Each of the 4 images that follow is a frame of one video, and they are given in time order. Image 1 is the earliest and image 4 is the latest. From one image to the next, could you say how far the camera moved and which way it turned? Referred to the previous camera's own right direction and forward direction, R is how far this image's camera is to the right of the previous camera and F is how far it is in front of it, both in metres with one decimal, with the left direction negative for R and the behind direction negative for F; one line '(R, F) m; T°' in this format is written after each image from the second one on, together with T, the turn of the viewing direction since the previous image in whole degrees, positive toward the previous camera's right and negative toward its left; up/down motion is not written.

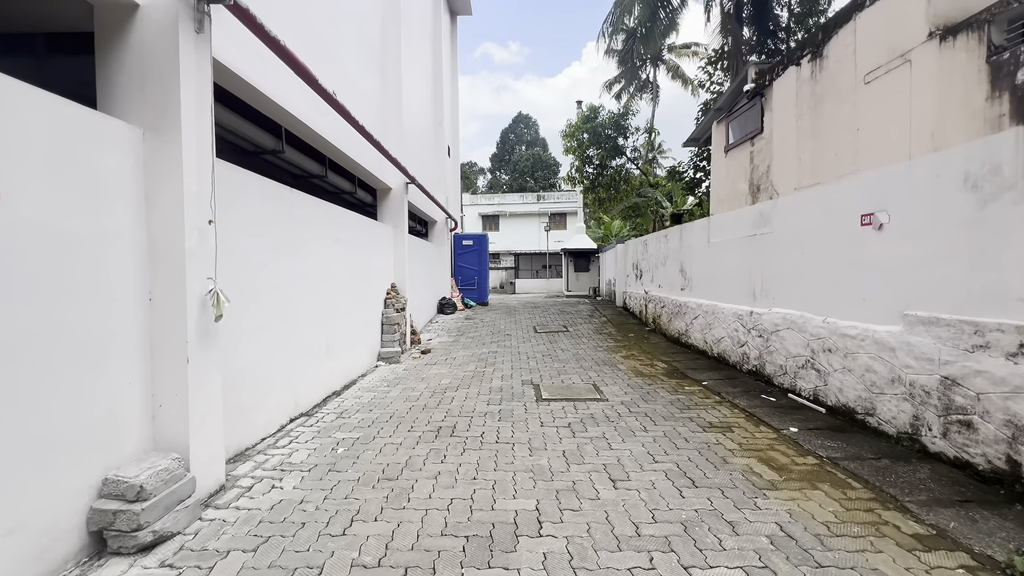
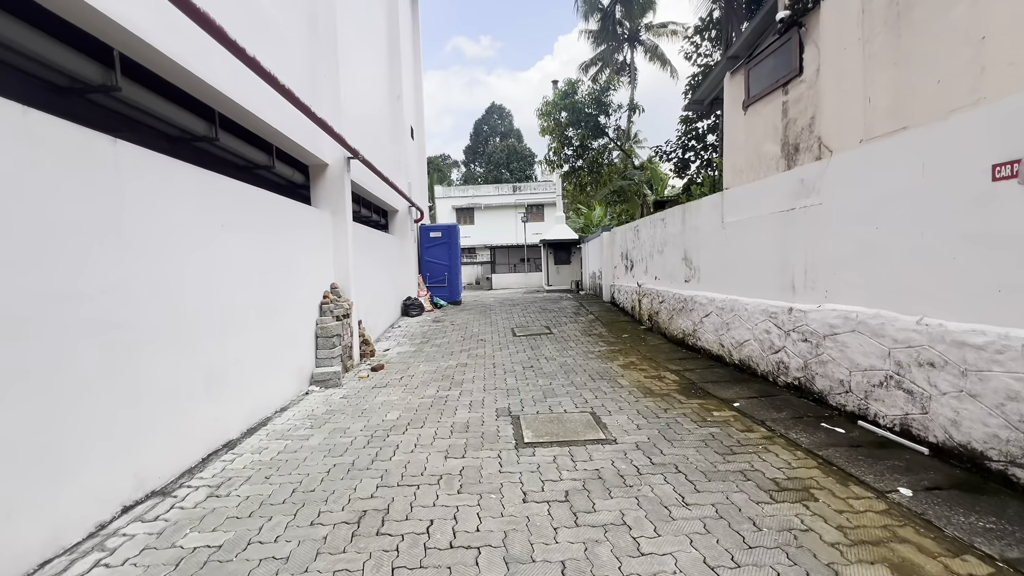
(+0.1, +1.4) m; +3°
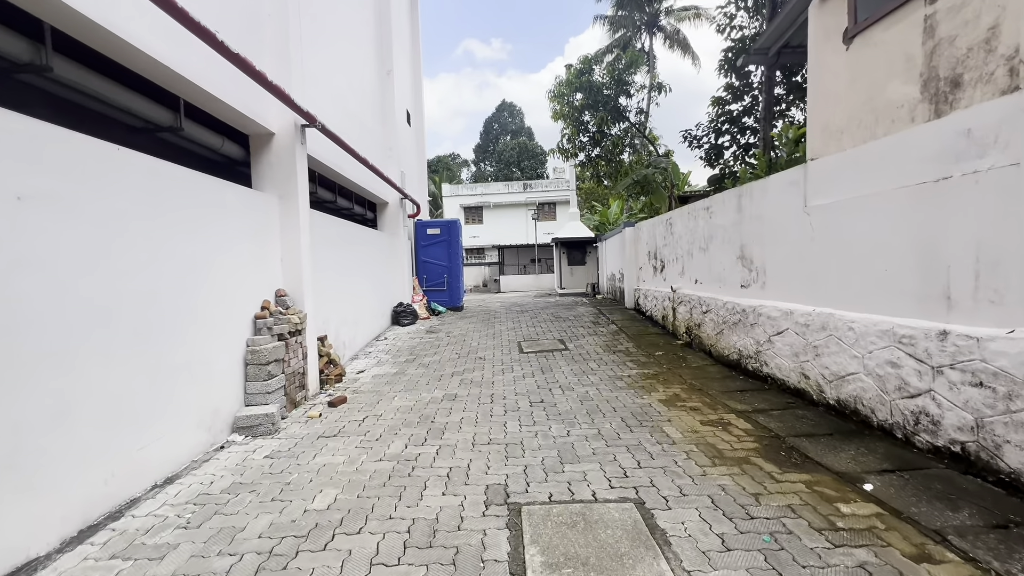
(+0.1, +1.4) m; -1°
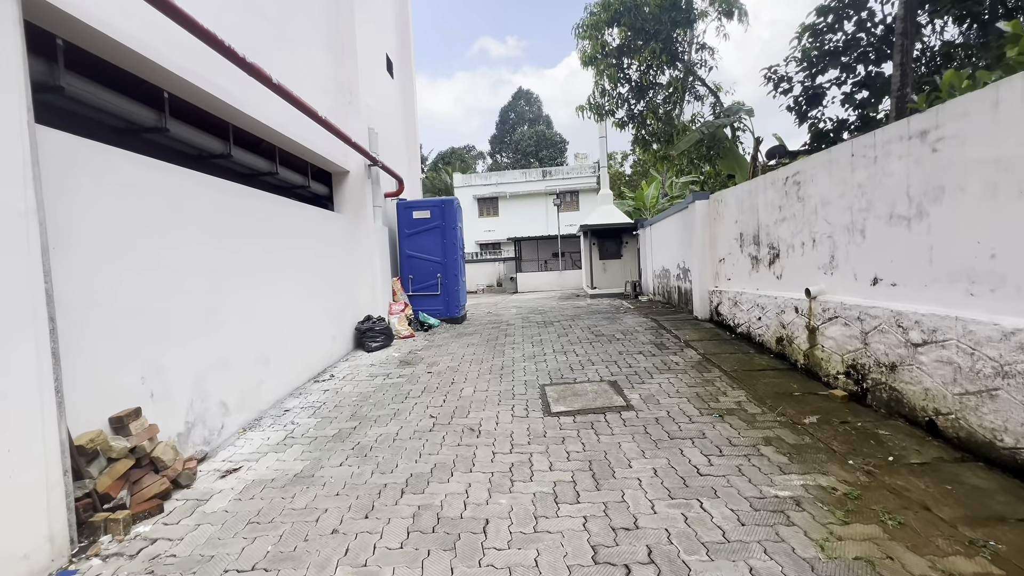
(0.0, +2.9) m; -3°
